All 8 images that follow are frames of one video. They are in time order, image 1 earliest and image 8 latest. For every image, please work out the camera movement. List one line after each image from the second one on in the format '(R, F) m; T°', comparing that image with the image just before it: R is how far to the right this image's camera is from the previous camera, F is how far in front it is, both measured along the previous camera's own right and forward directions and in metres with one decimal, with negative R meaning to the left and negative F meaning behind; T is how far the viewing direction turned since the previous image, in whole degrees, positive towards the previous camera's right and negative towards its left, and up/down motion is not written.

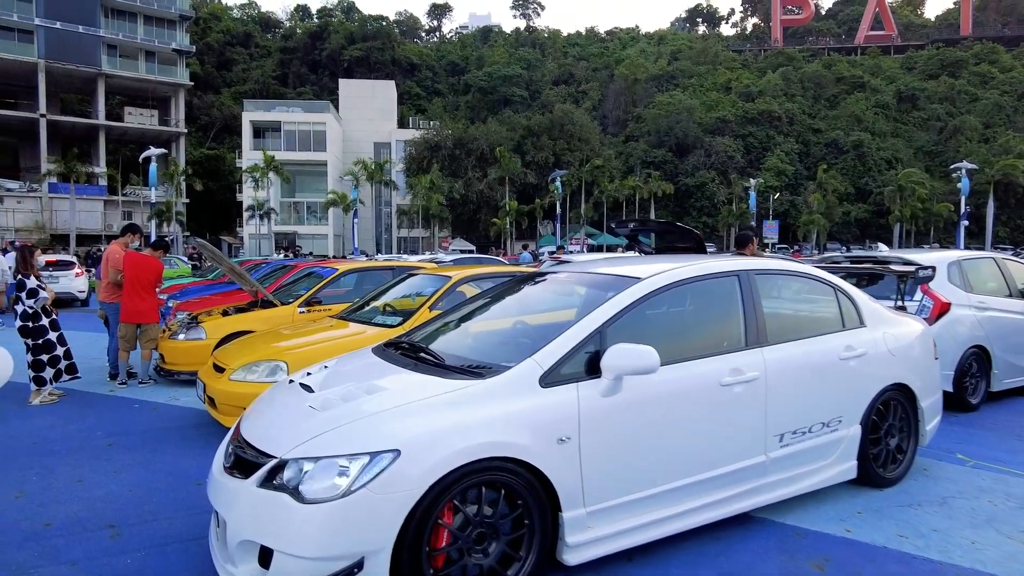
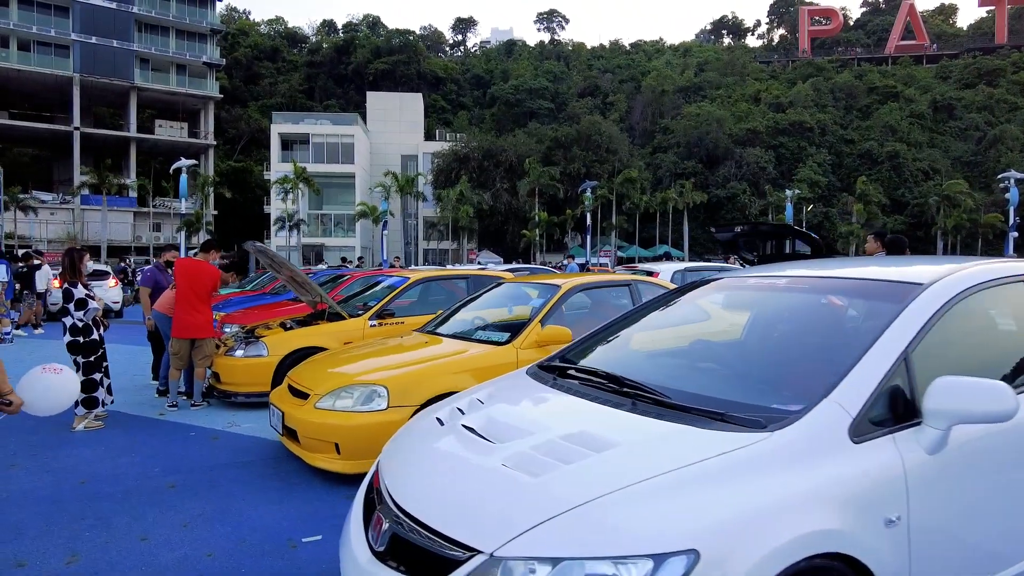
(-0.8, +0.9) m; -2°
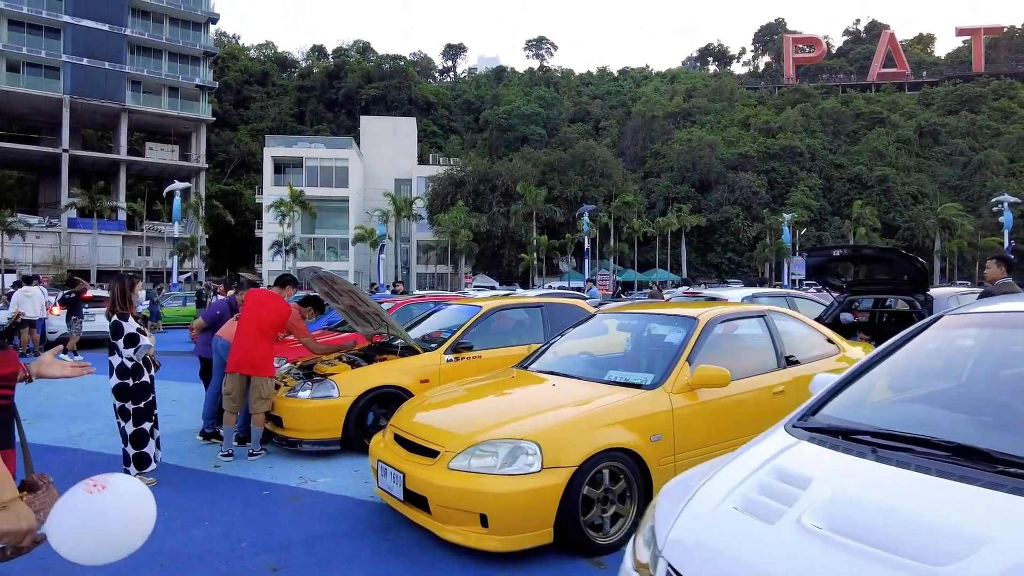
(-1.0, +0.7) m; +1°
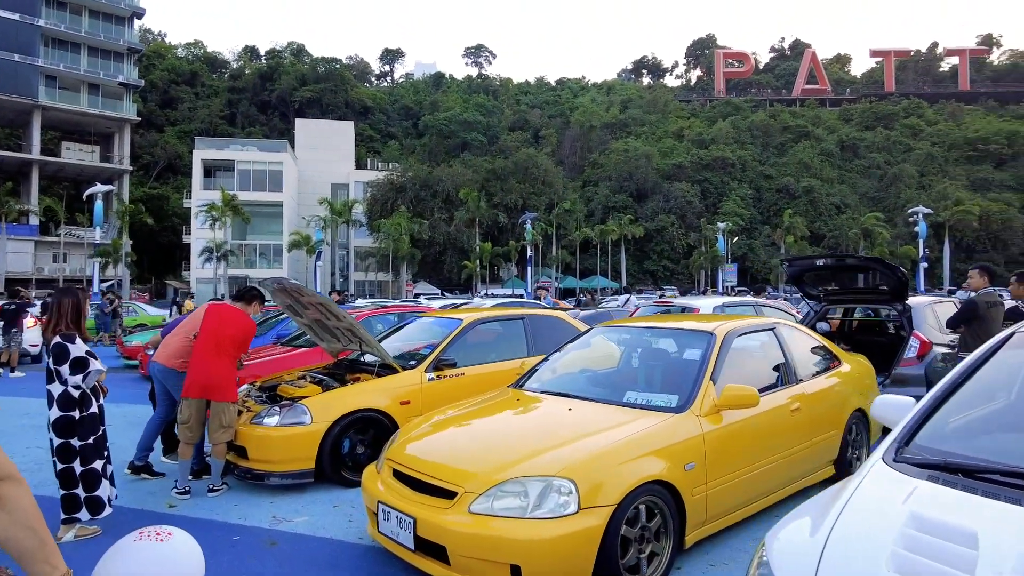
(-0.4, +0.4) m; +6°
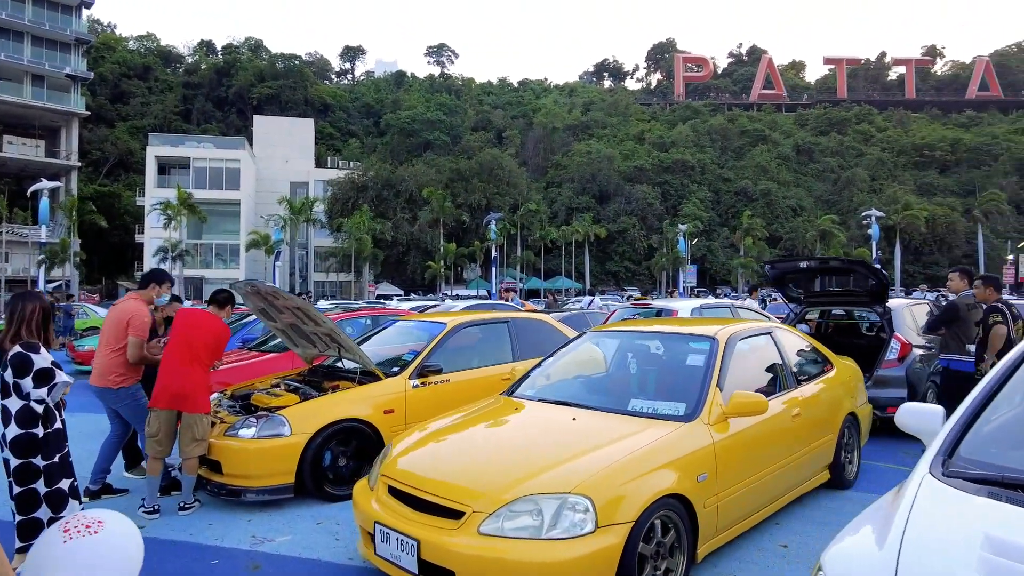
(-0.2, +0.2) m; +3°
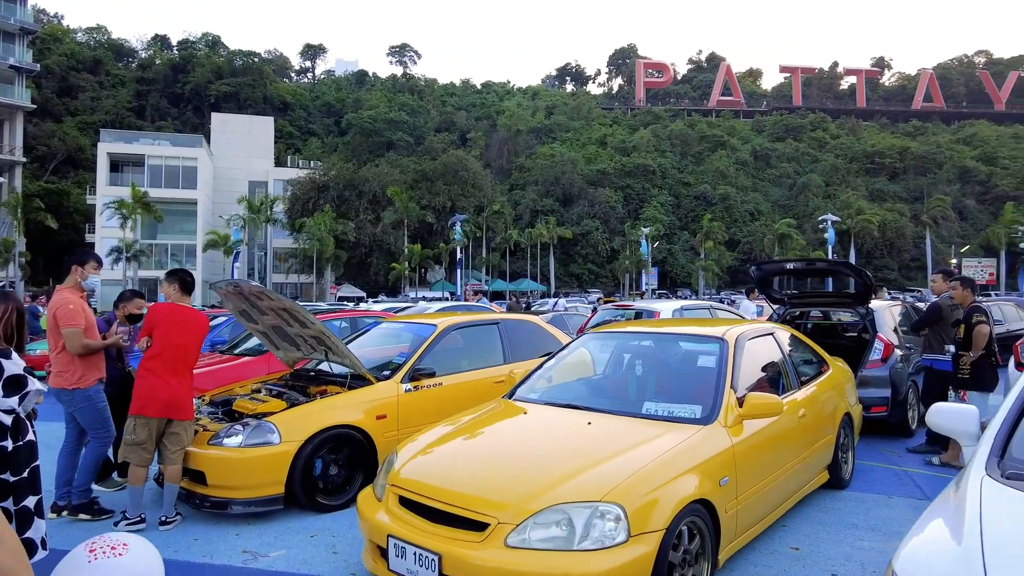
(-0.3, +0.2) m; +3°
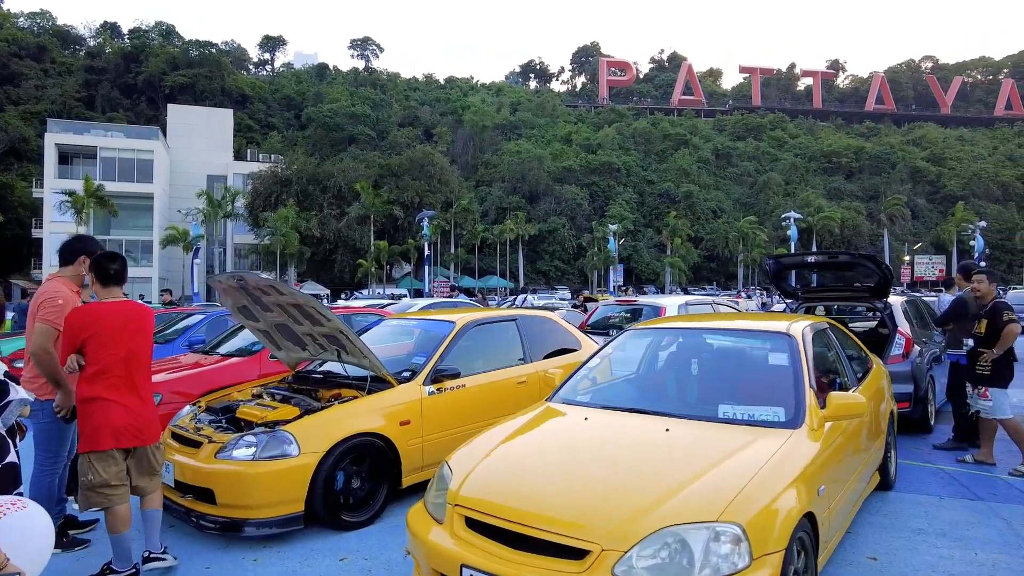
(-0.5, +0.4) m; +3°
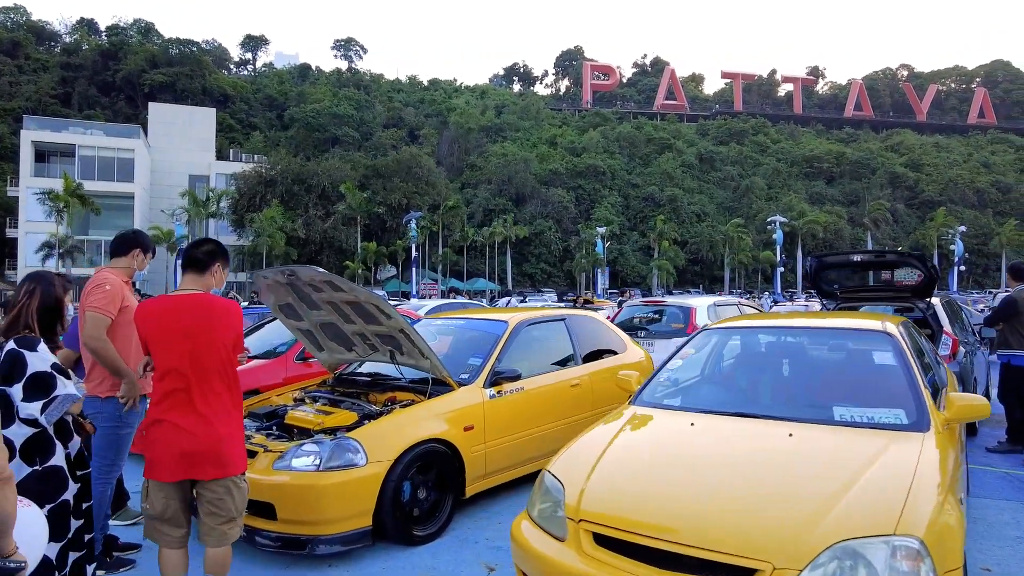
(-0.6, +0.3) m; +2°
